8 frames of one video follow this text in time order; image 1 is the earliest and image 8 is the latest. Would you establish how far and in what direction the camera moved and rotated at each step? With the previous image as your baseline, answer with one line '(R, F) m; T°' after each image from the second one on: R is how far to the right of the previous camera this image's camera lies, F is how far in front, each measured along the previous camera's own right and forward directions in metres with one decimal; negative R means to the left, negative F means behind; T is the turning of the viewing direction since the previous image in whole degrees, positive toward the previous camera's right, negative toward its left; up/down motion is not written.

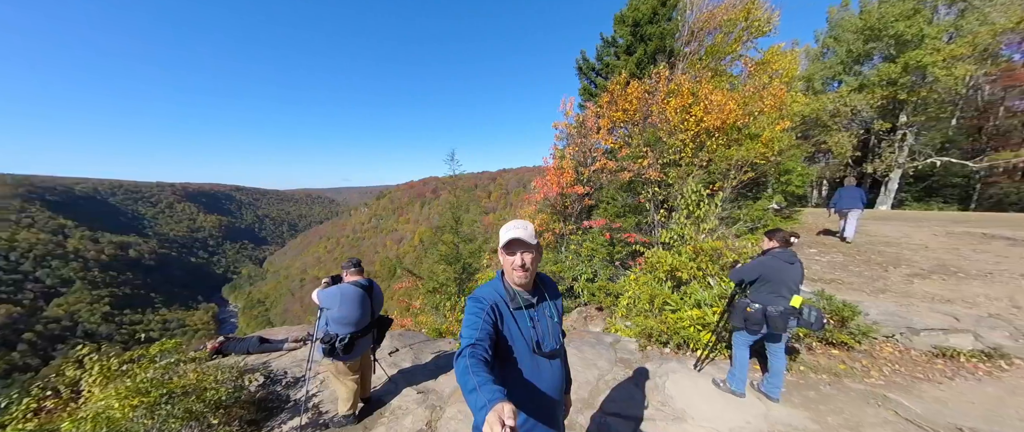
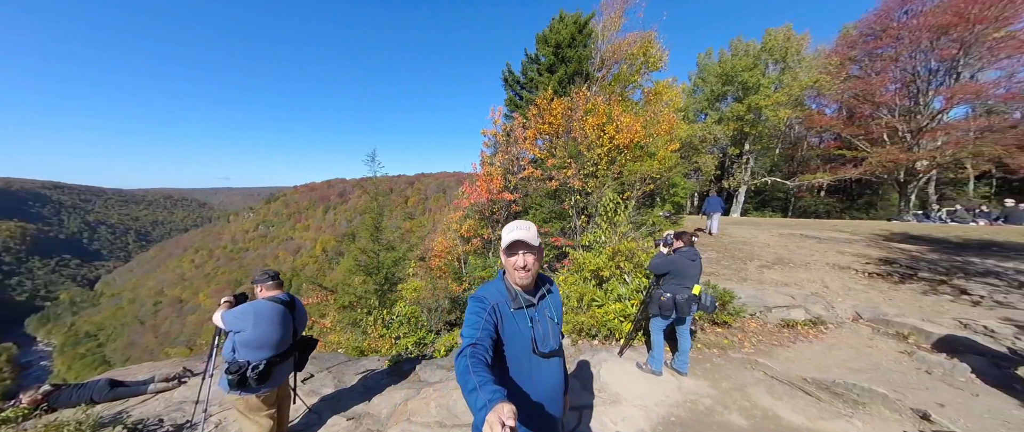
(-0.5, 0.0) m; +15°
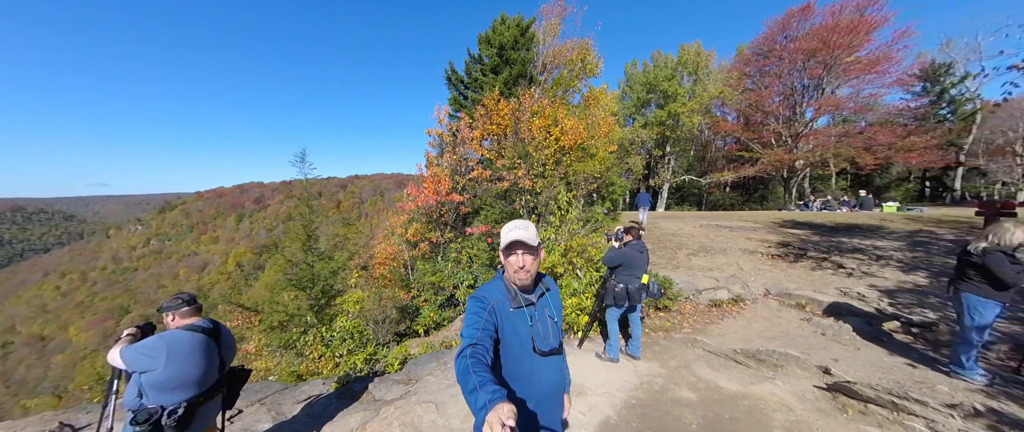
(-0.3, +0.1) m; +11°
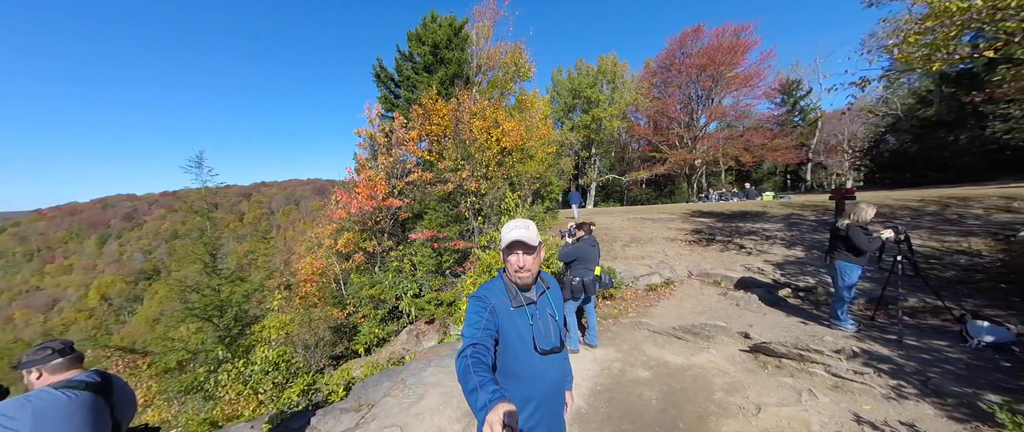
(-0.5, +0.1) m; +13°
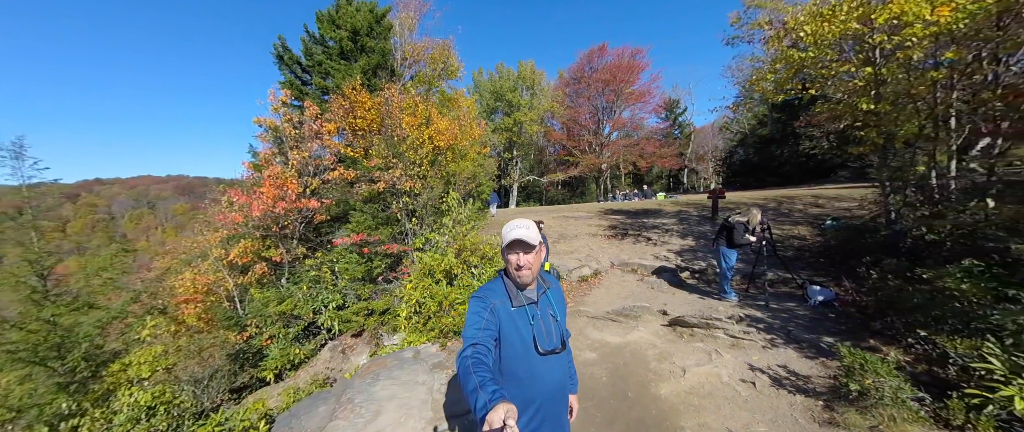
(-0.7, +0.1) m; +16°
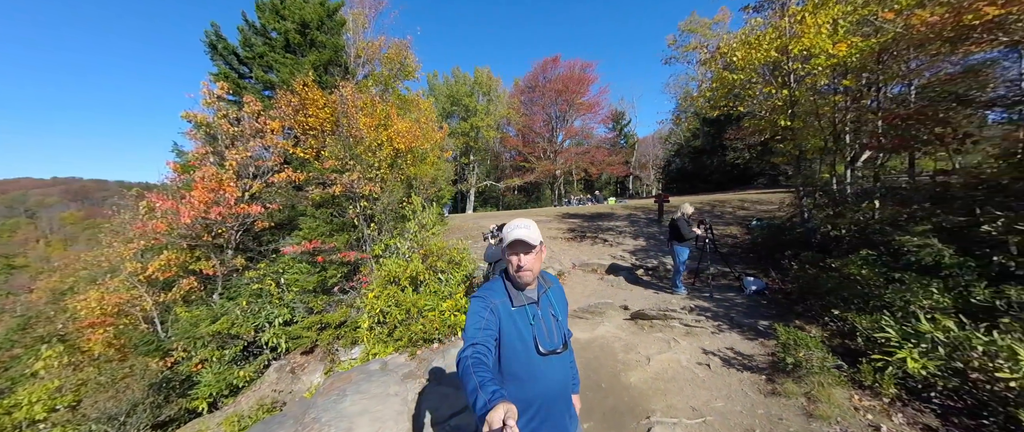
(-0.4, 0.0) m; +9°
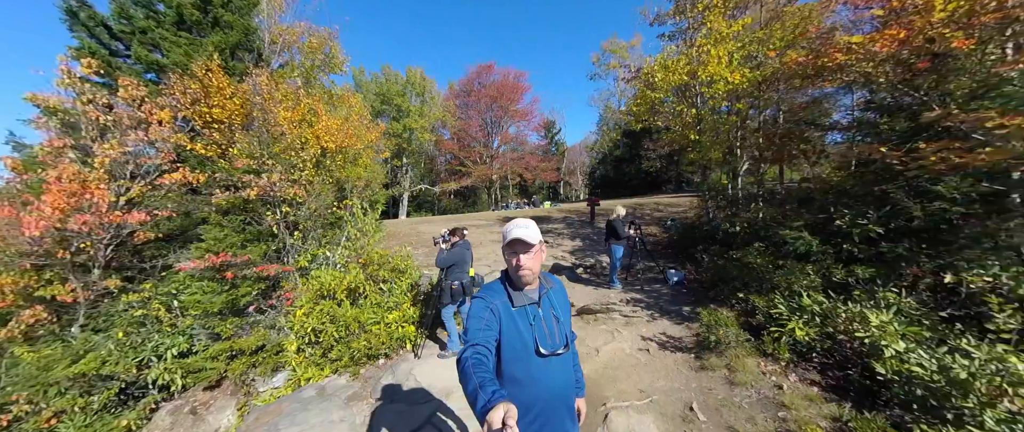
(-0.4, +0.1) m; +13°
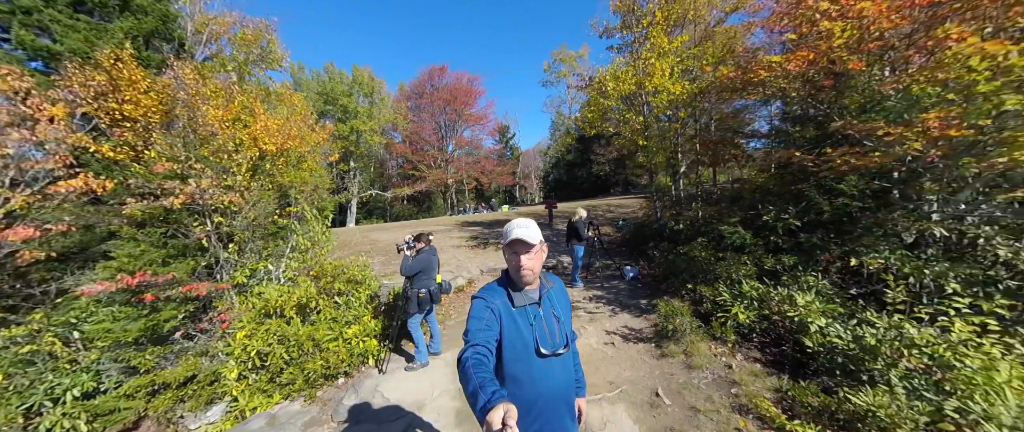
(-0.3, 0.0) m; +9°
